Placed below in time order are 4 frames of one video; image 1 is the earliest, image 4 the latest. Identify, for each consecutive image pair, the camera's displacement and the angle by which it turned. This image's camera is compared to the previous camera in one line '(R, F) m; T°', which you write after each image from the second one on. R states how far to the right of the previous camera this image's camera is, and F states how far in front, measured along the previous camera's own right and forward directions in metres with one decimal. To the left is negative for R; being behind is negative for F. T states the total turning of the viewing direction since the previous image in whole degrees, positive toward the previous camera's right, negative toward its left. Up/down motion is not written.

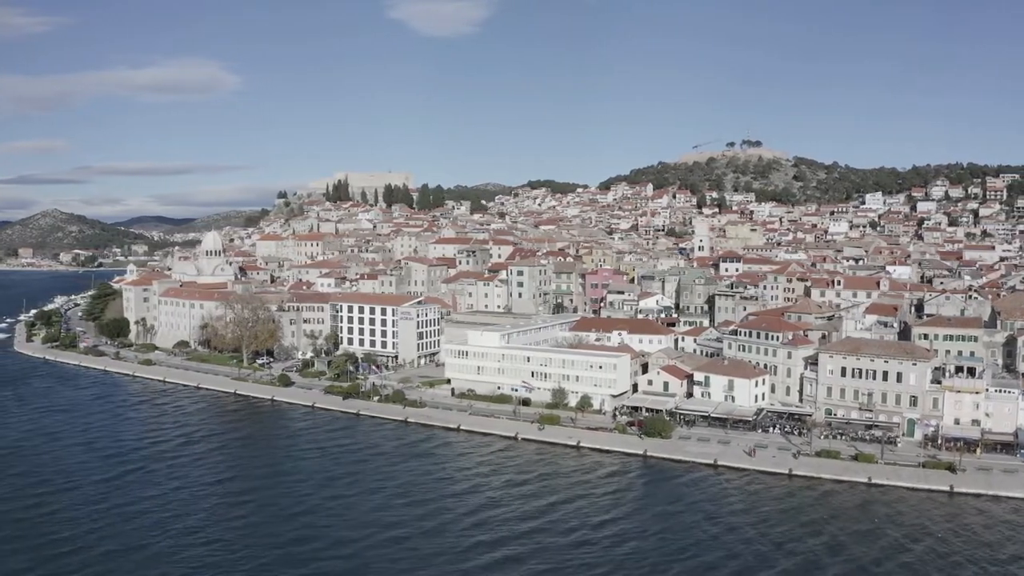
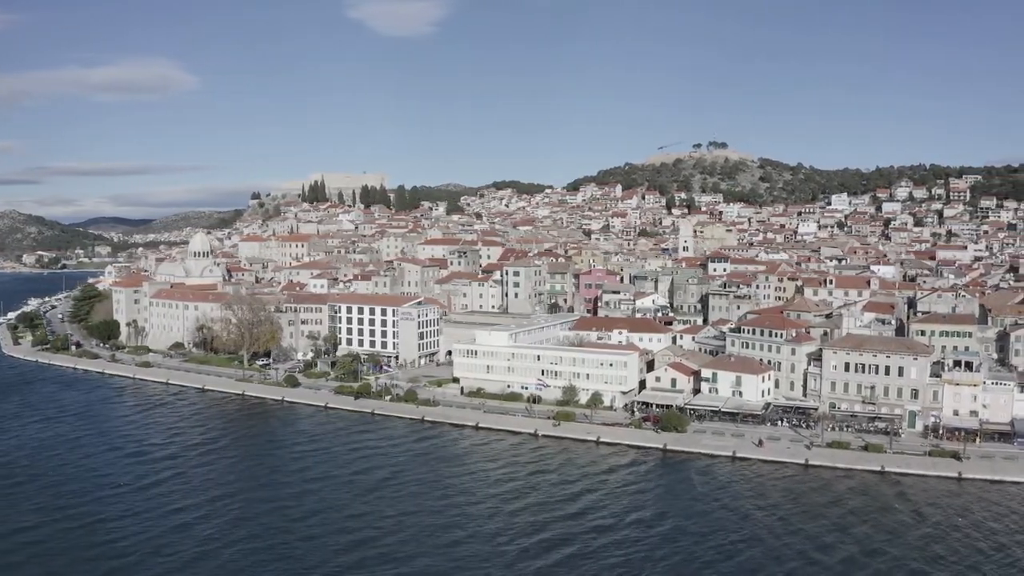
(-2.5, -0.8) m; +3°
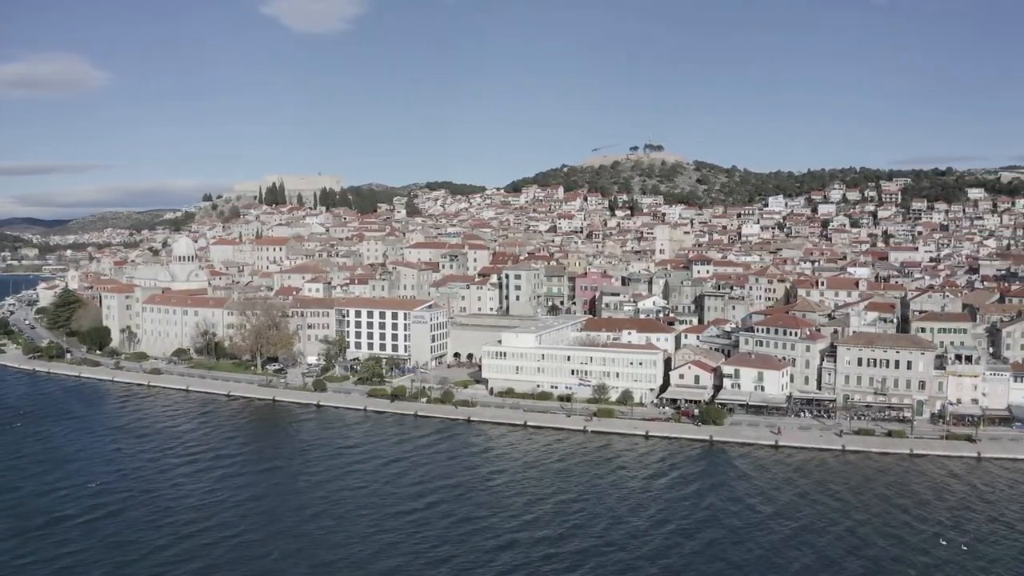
(-5.8, -1.7) m; +6°
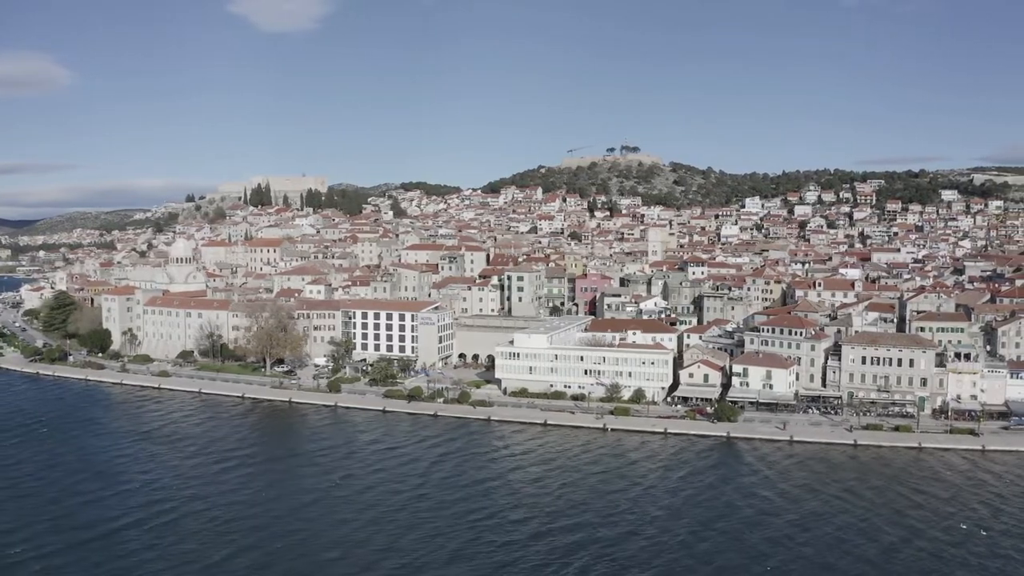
(-2.4, -0.9) m; +2°
